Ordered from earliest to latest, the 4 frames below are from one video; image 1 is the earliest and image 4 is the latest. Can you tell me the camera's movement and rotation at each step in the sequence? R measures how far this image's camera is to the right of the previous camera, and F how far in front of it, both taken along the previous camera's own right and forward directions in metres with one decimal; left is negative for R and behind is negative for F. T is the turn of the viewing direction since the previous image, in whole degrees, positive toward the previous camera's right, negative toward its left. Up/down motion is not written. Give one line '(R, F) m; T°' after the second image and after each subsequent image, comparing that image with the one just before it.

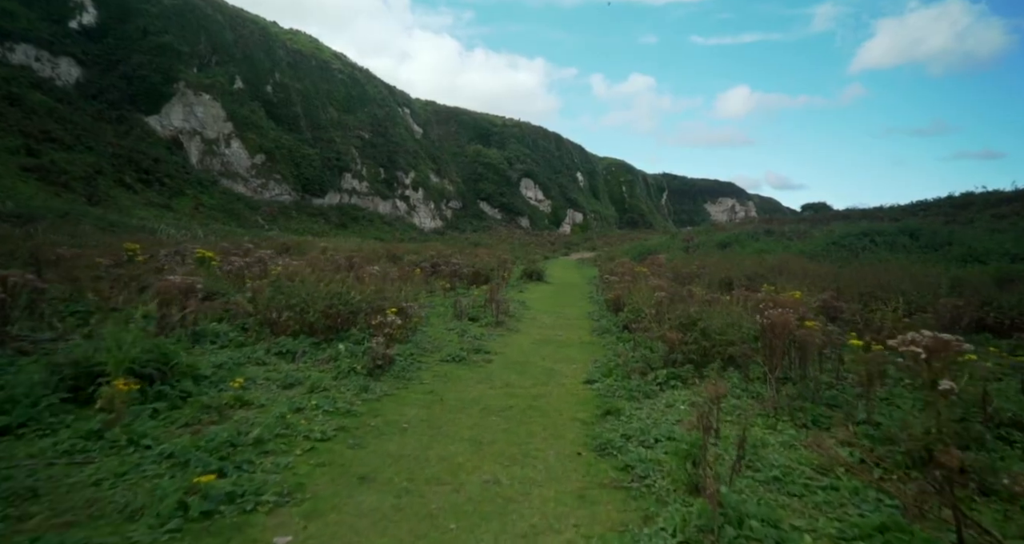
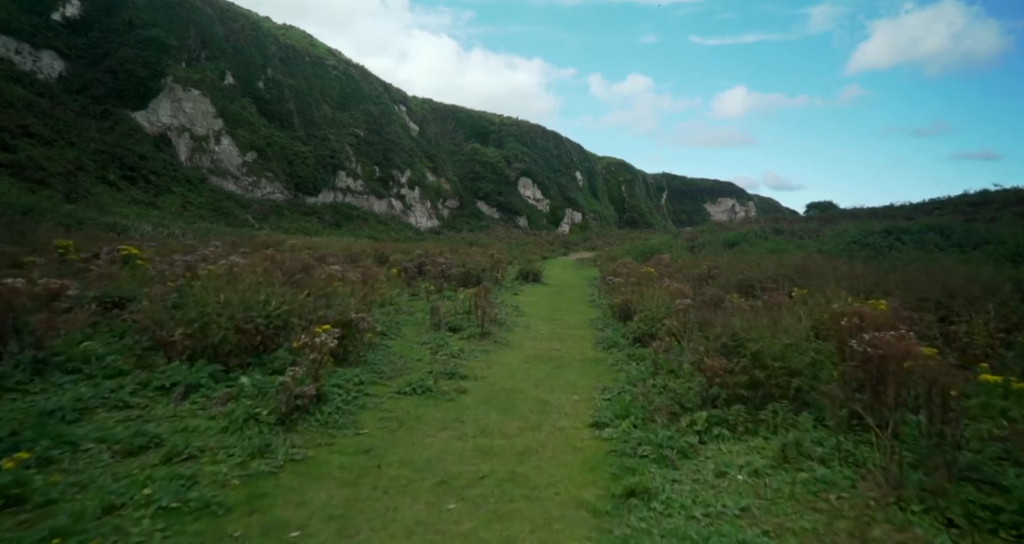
(+0.2, +2.1) m; 0°
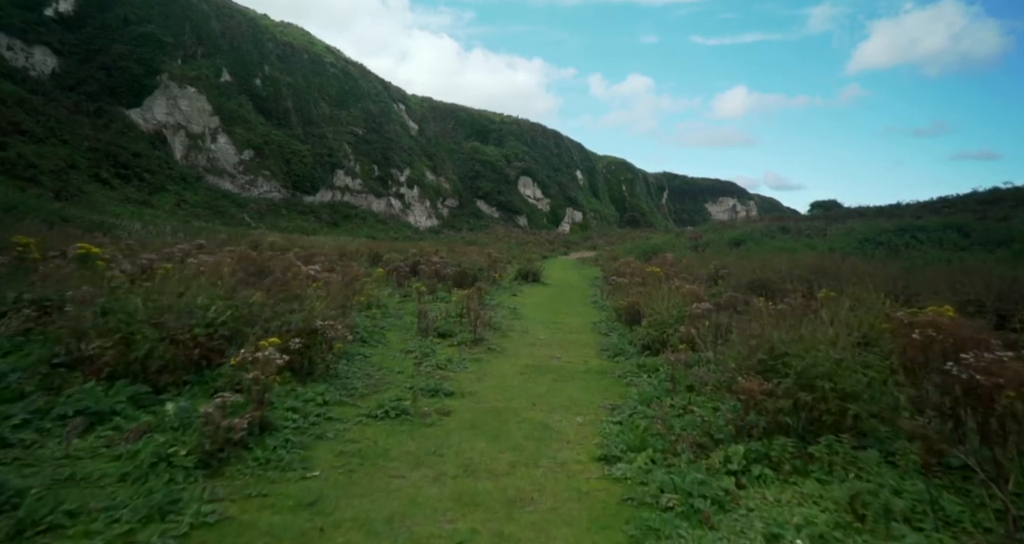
(+0.1, +1.0) m; 0°
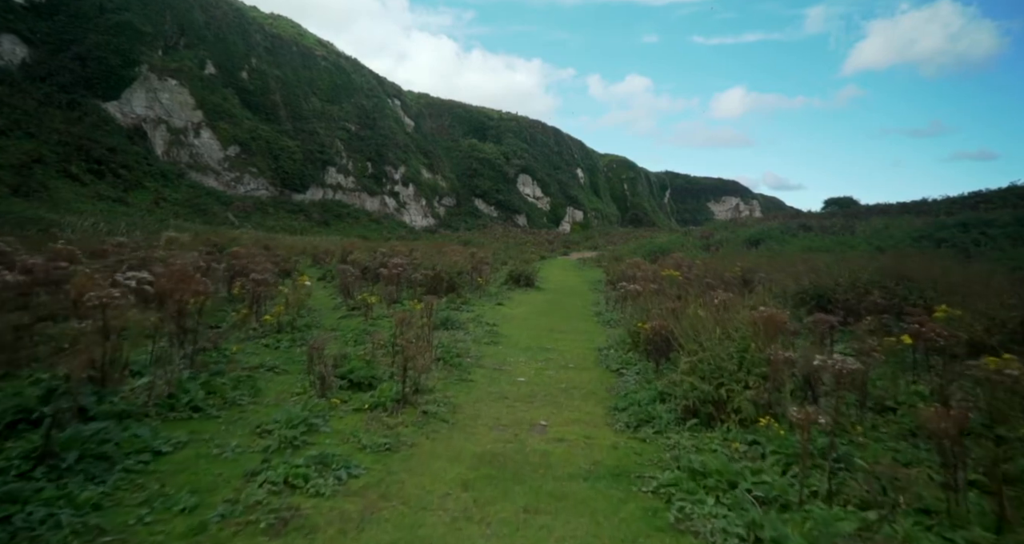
(+0.5, +3.9) m; 0°
